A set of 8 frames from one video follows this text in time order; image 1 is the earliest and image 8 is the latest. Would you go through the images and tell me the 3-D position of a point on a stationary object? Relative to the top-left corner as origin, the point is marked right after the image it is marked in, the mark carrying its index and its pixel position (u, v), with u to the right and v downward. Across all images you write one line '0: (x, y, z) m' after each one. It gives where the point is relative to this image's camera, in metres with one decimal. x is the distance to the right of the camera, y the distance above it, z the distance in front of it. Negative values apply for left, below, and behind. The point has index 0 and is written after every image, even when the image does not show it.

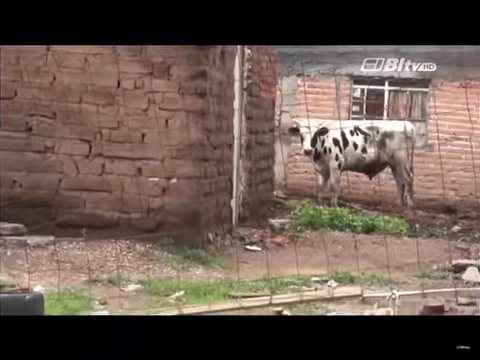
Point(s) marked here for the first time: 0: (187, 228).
0: (-0.2, -0.2, +3.0) m
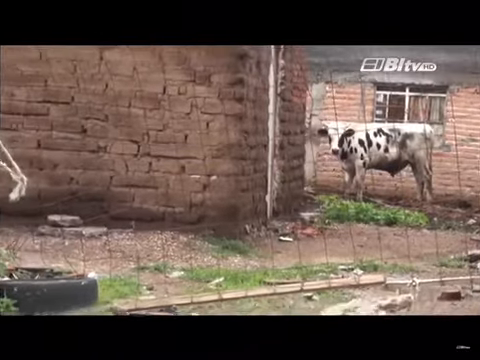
0: (-0.1, -0.2, +3.3) m
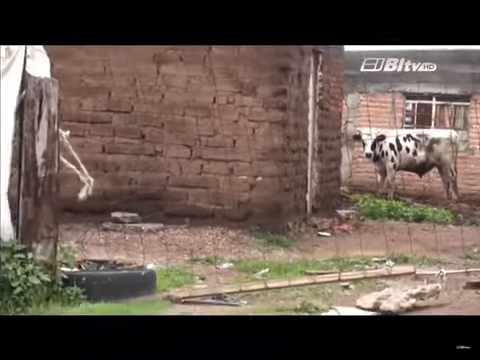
0: (+0.2, -0.2, +3.6) m
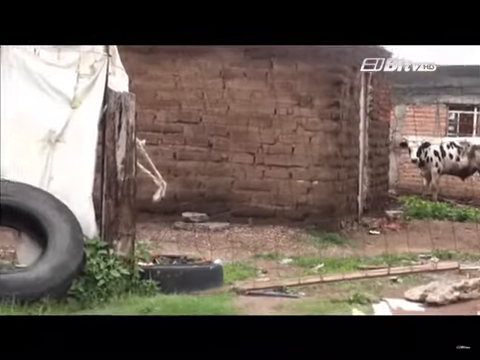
0: (+0.5, -0.2, +4.0) m
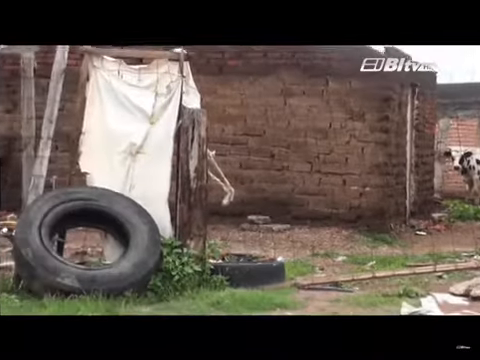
0: (+0.9, -0.3, +4.4) m
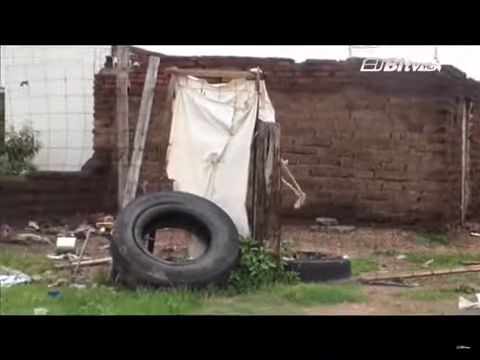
0: (+1.4, -0.3, +4.9) m
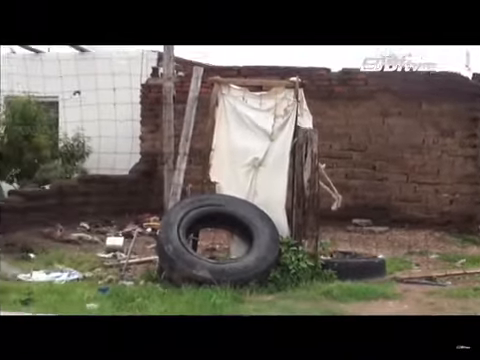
0: (+1.7, -0.3, +5.1) m
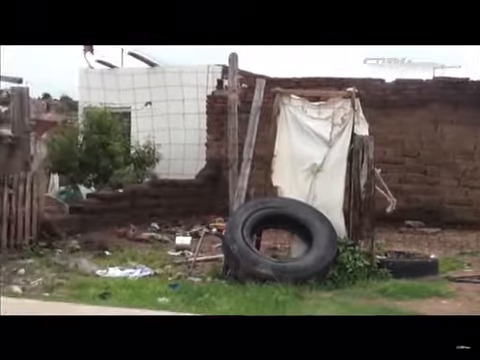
0: (+2.2, -0.4, +5.4) m
